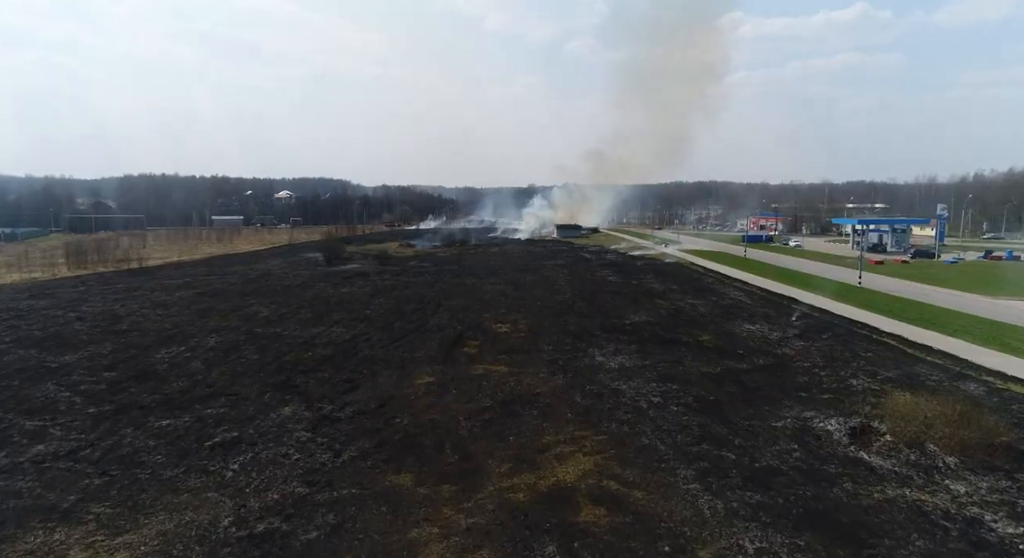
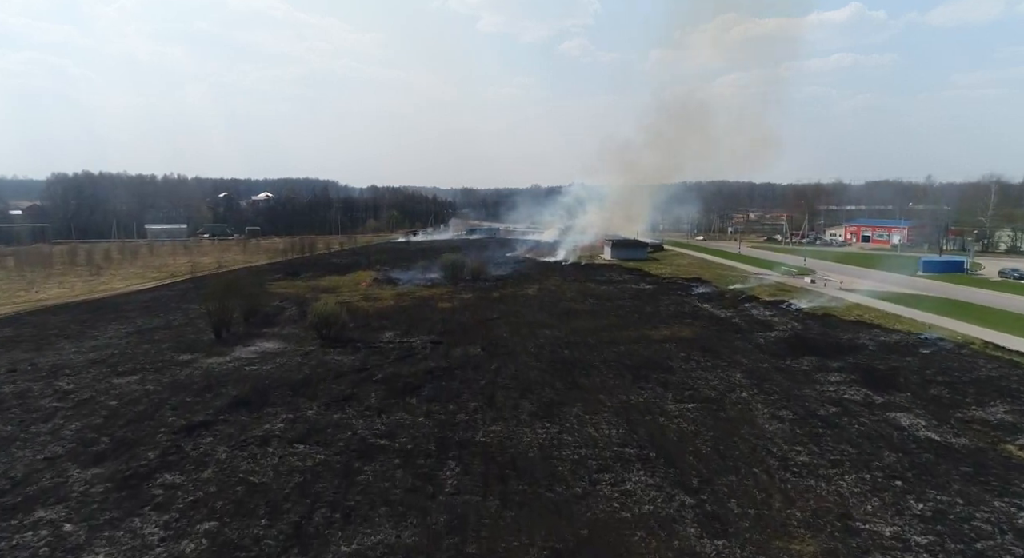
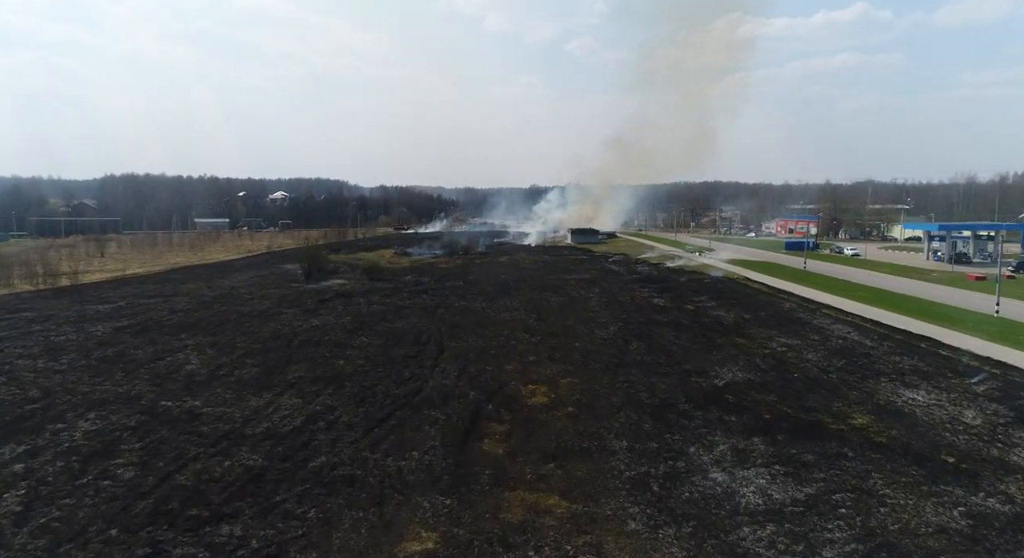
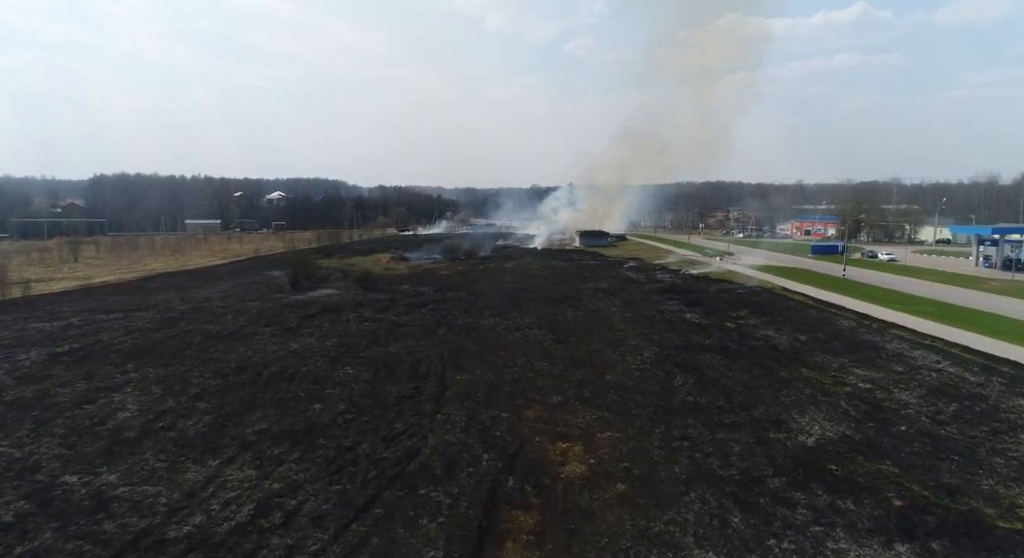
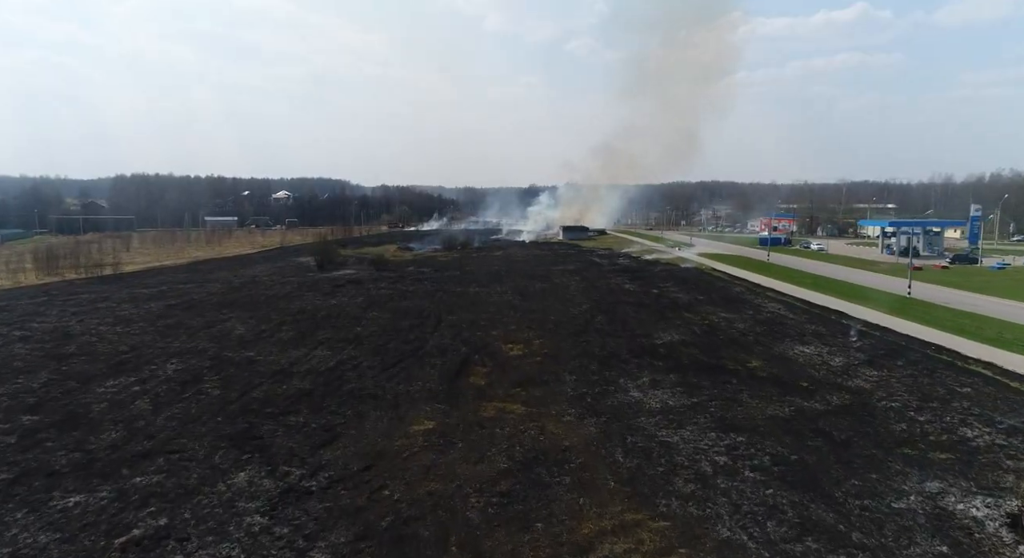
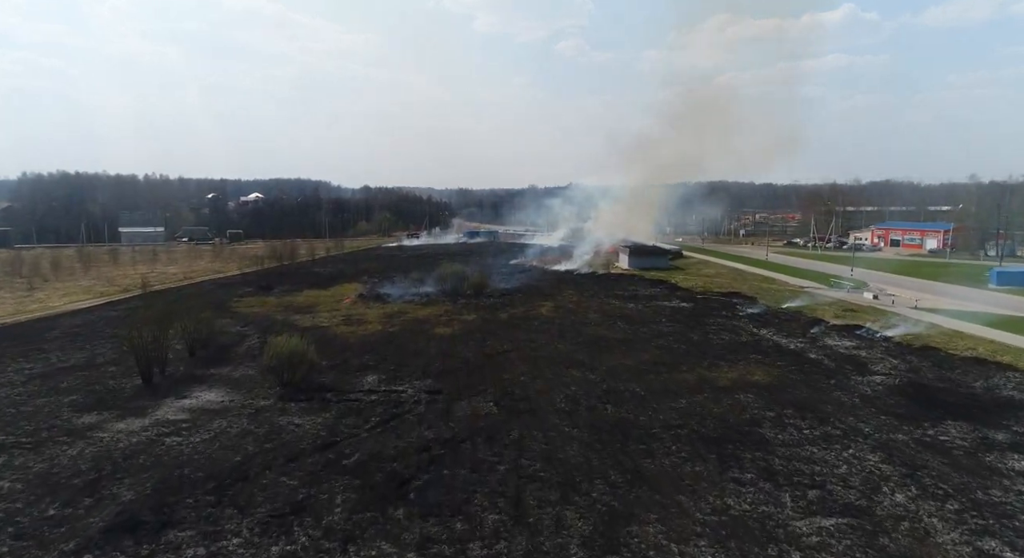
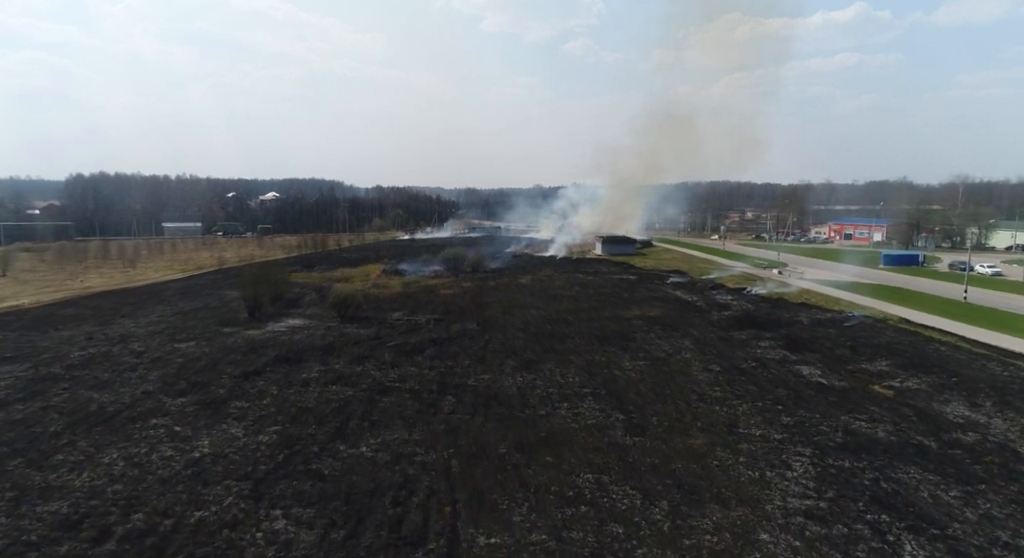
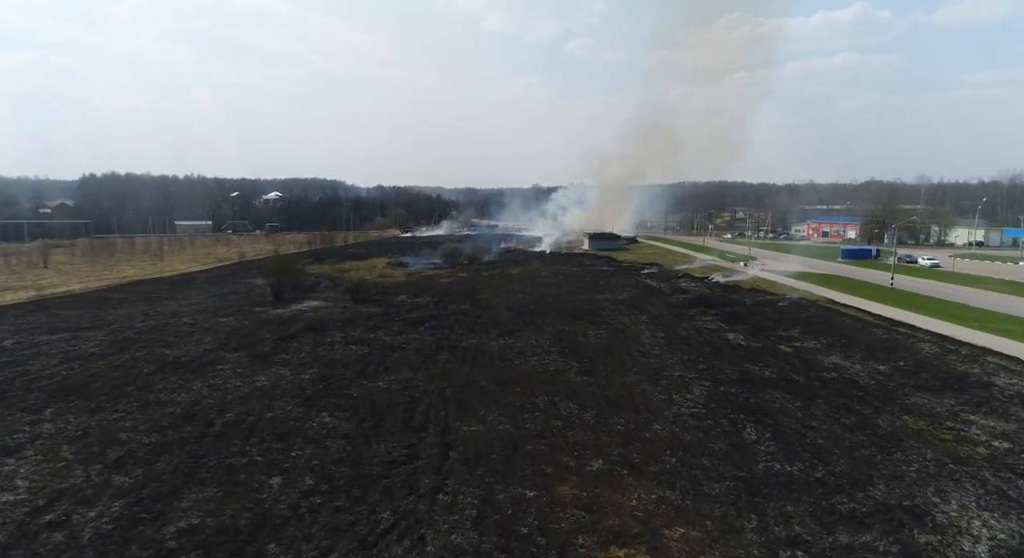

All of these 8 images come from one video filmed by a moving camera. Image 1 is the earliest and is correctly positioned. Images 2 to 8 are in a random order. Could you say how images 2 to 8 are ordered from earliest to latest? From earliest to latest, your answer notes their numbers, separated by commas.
5, 3, 4, 8, 7, 2, 6
